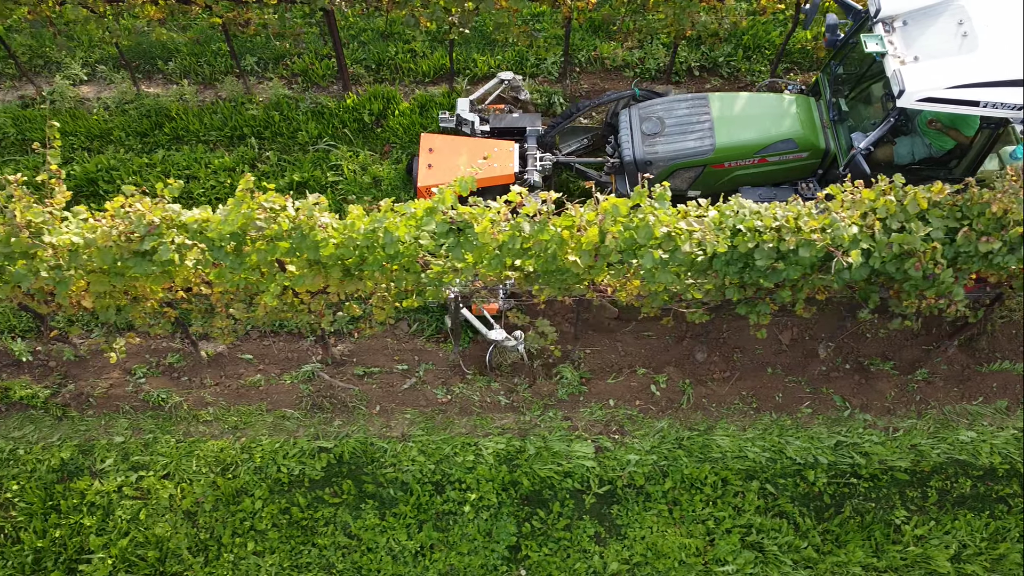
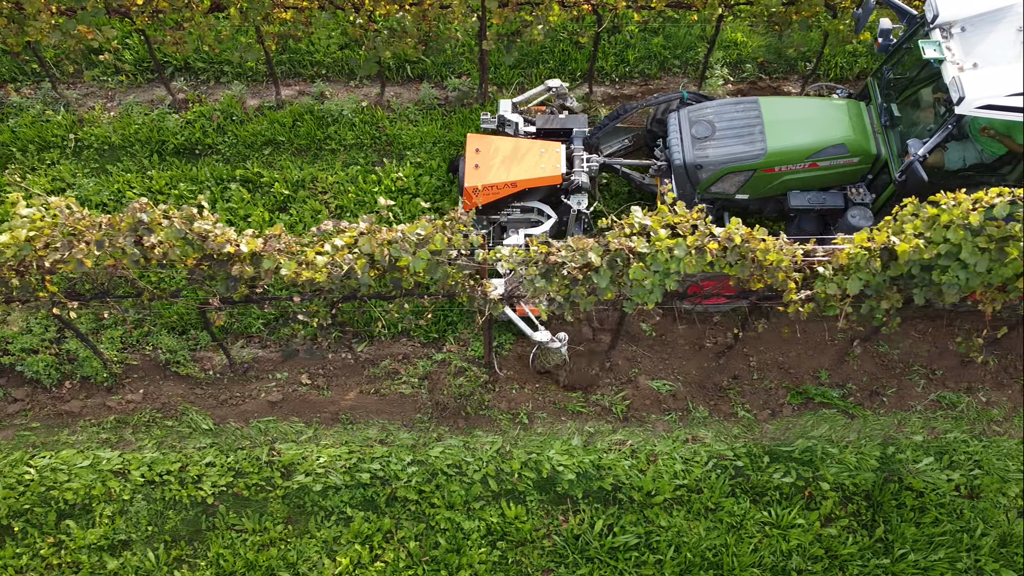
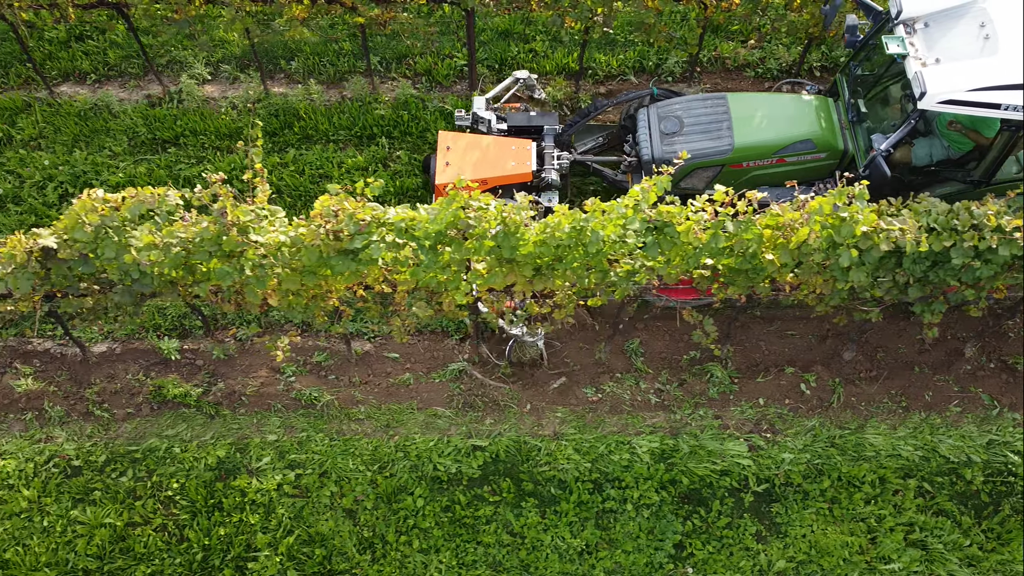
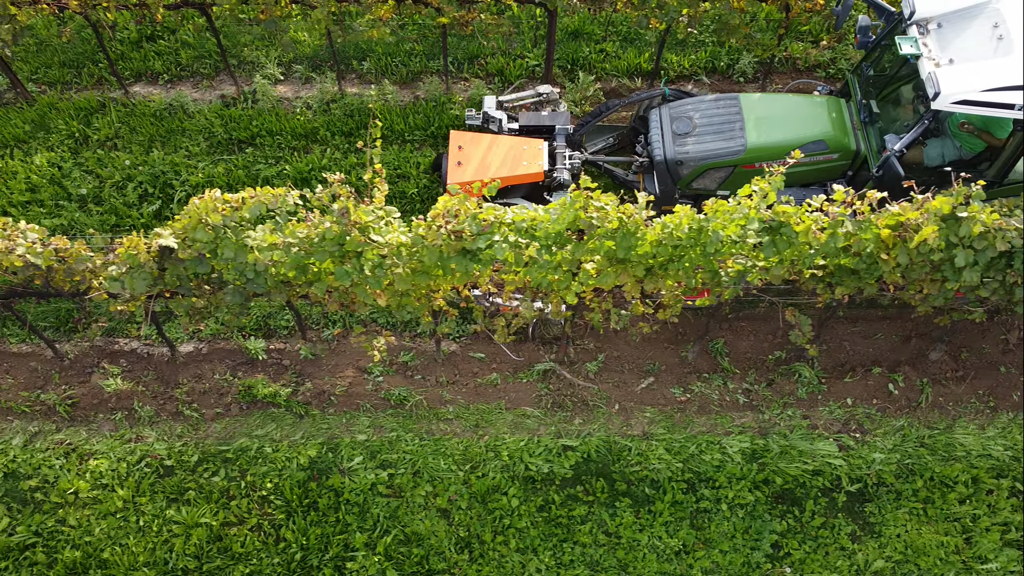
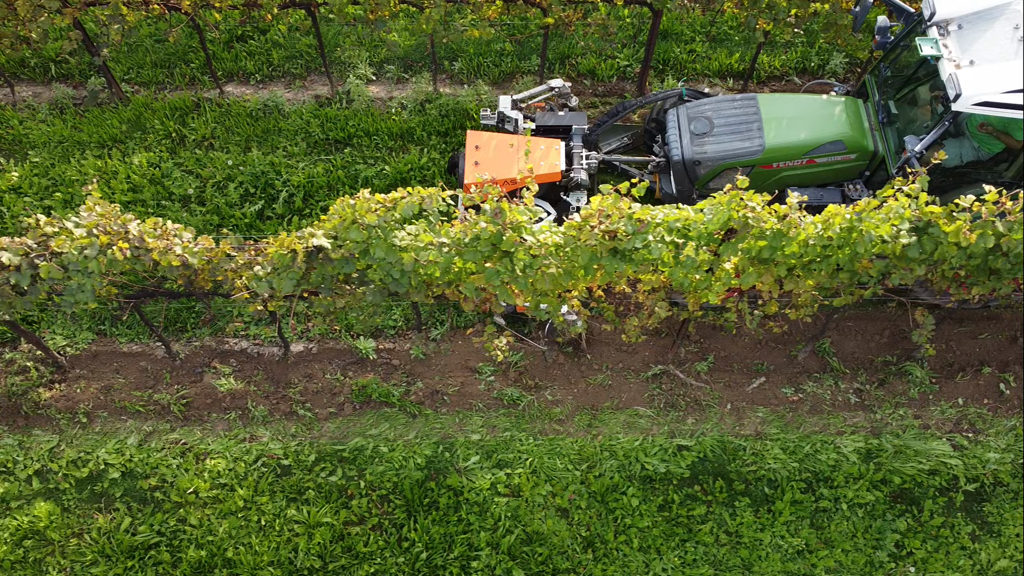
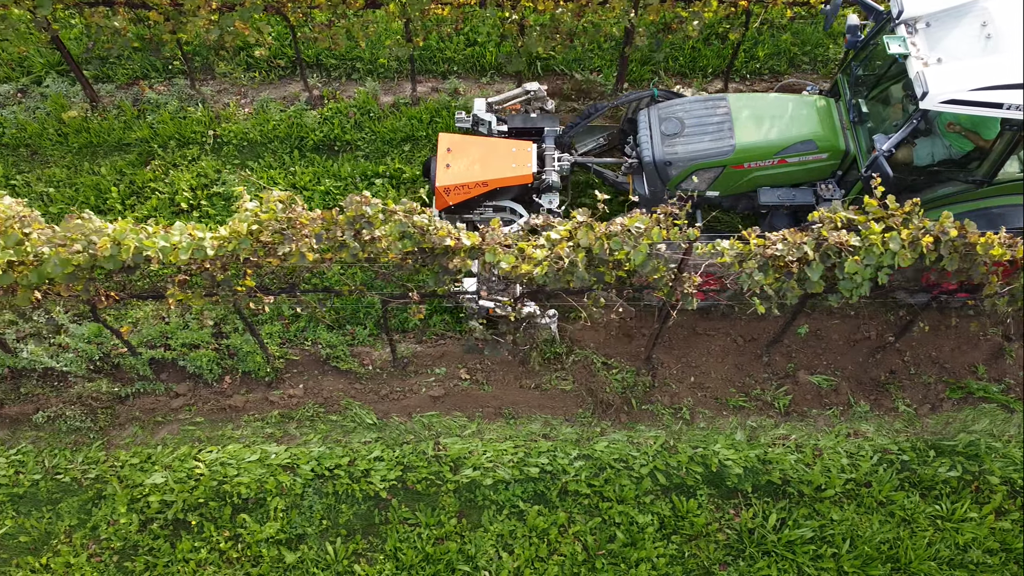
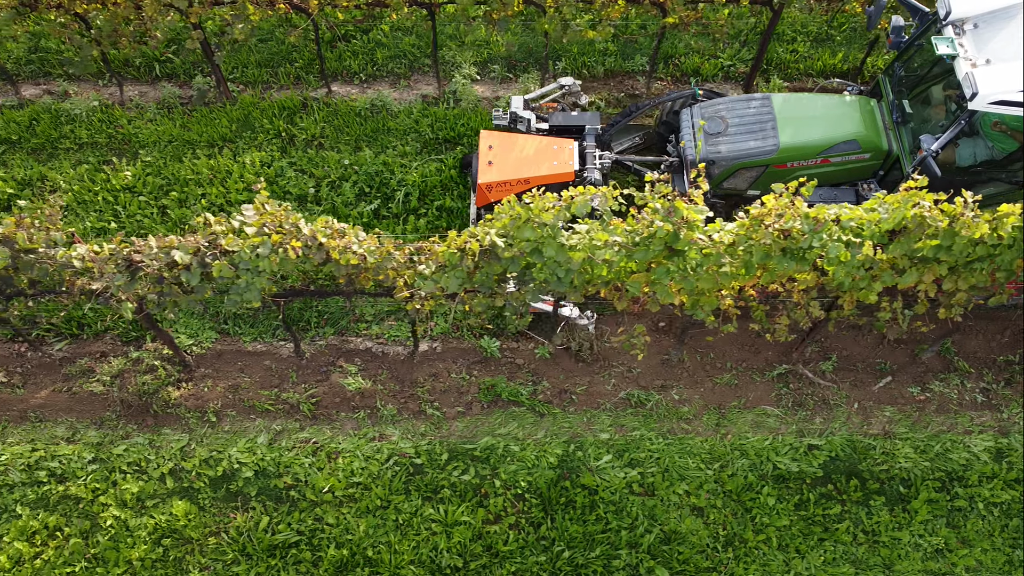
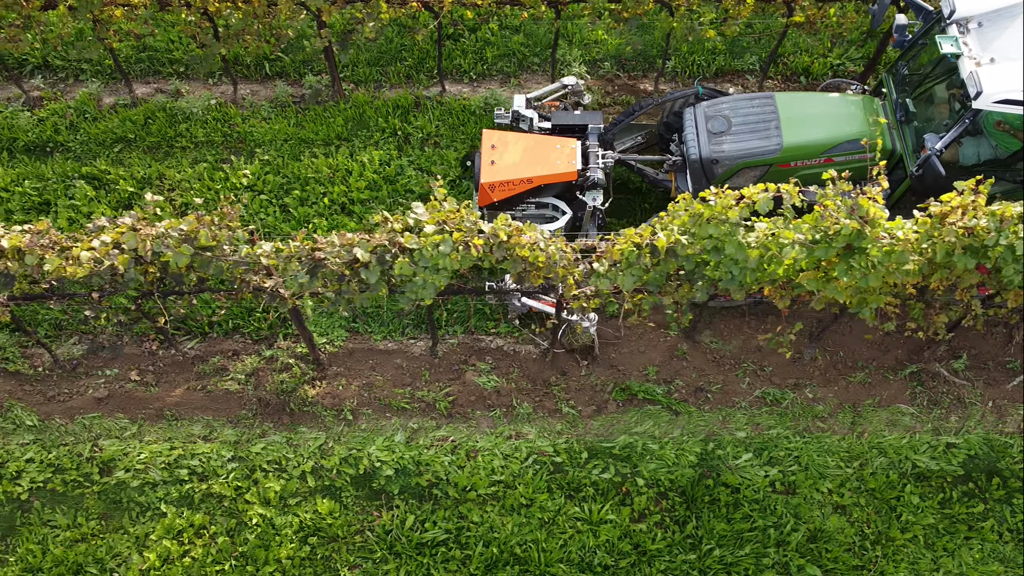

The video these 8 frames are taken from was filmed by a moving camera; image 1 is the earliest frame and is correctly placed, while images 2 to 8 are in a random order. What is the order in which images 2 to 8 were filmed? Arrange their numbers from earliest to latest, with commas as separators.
3, 4, 5, 7, 8, 2, 6
